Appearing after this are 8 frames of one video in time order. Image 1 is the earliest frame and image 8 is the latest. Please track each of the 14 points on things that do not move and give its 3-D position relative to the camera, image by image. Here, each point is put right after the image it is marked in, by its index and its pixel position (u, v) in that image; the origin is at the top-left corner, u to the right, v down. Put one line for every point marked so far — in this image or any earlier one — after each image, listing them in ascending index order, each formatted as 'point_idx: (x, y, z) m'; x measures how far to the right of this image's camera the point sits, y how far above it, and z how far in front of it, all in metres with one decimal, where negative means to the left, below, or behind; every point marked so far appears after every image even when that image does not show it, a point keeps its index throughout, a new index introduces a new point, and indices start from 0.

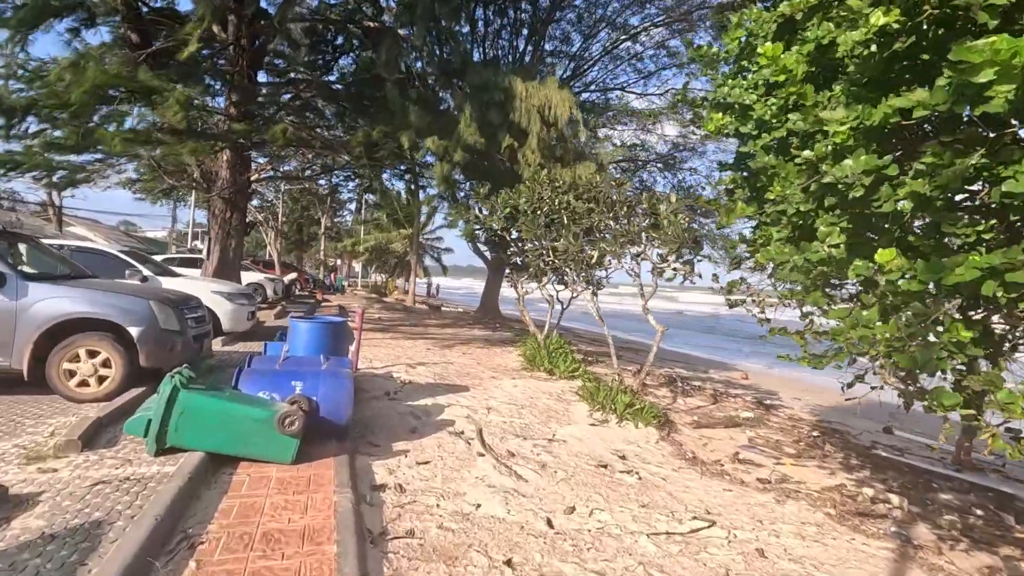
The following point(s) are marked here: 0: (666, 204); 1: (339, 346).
0: (+1.9, +0.8, +8.2) m
1: (-1.6, -0.5, +6.1) m
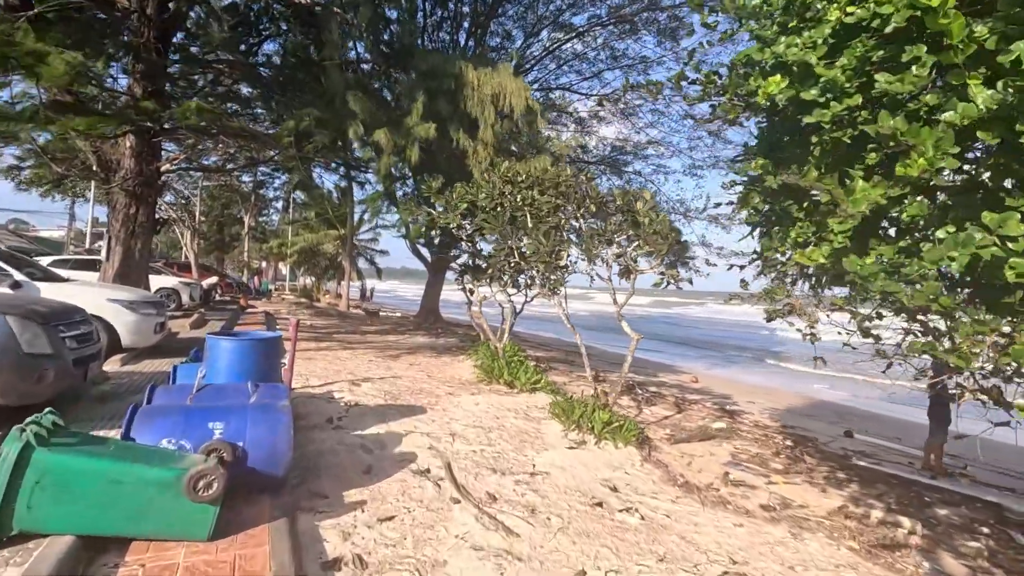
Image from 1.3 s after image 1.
0: (+1.4, +0.8, +7.4) m
1: (-1.8, -0.6, +4.9) m
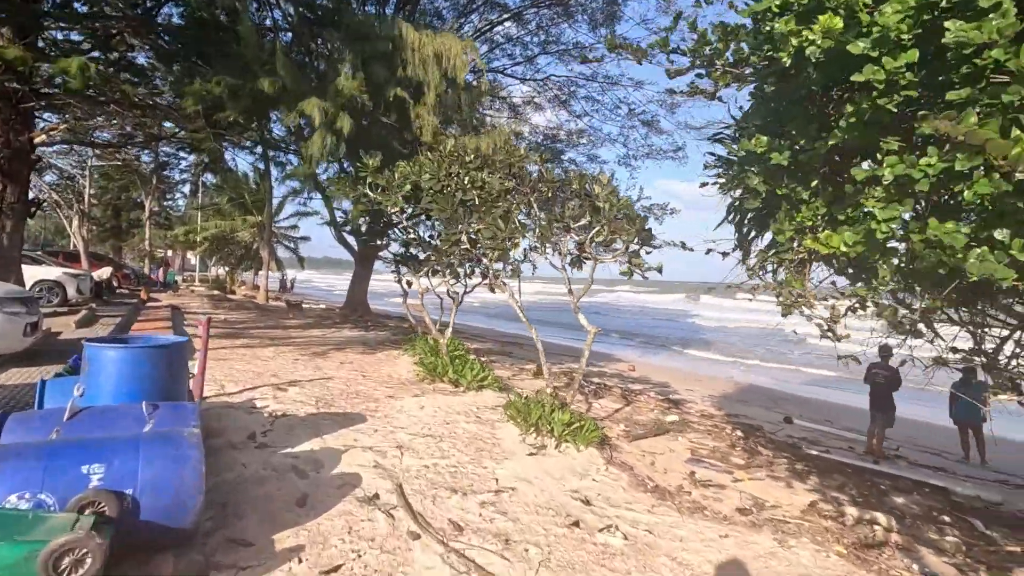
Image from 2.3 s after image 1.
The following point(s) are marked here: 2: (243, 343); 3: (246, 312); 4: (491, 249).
0: (+0.9, +0.9, +6.8) m
1: (-2.0, -0.5, +4.0) m
2: (-4.5, -0.9, +11.1) m
3: (-7.0, -0.6, +17.5) m
4: (-0.1, +0.4, +7.0) m
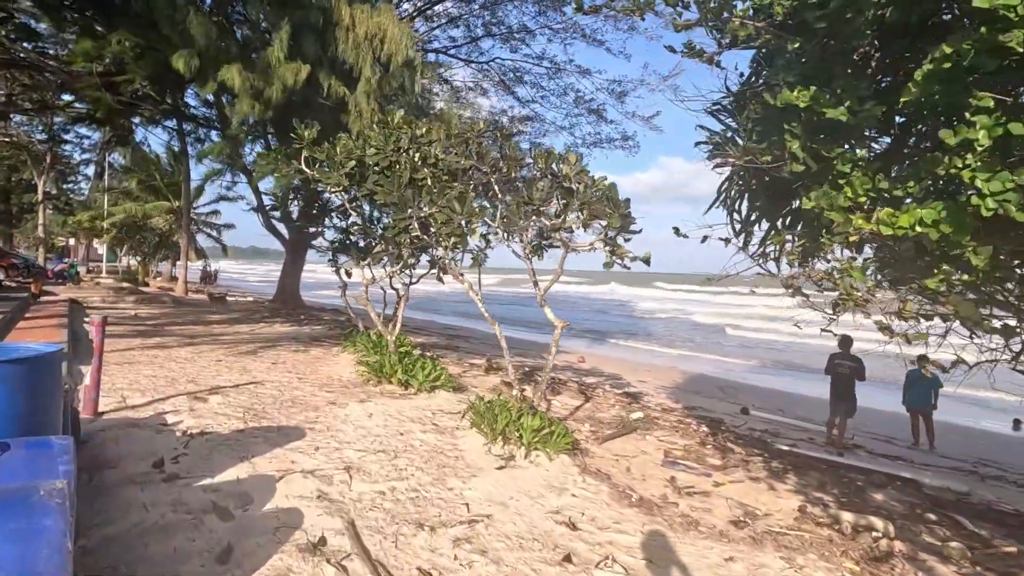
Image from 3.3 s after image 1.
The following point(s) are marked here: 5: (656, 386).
0: (+0.5, +1.0, +6.1) m
1: (-2.1, -0.5, +3.0) m
2: (-5.2, -0.8, +9.9) m
3: (-8.4, -0.4, +16.0) m
4: (-0.5, +0.5, +6.2) m
5: (+2.9, -2.0, +13.6) m
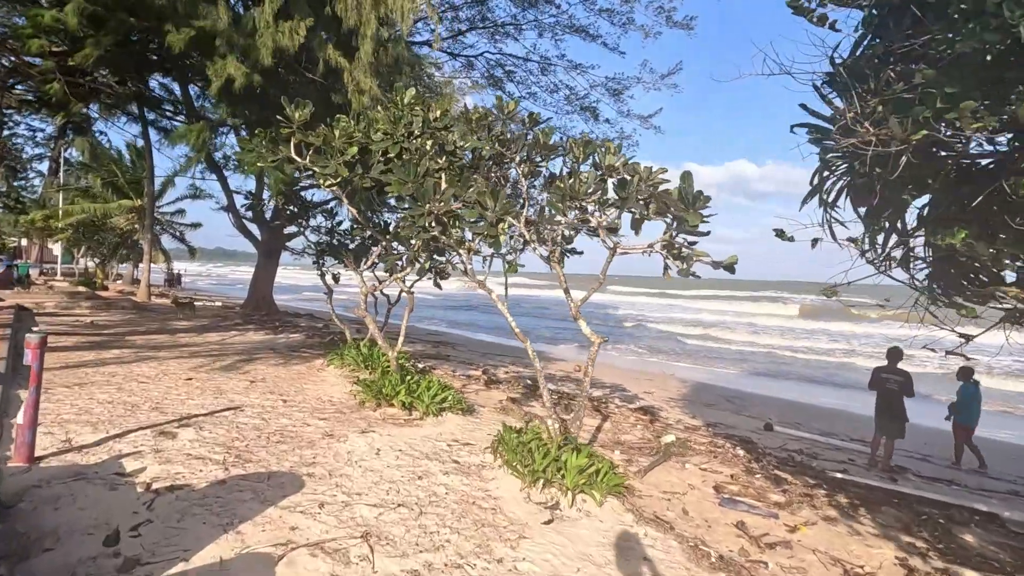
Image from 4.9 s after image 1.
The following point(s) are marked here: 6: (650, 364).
0: (+0.7, +0.9, +5.1) m
1: (-1.7, -0.6, +2.0) m
2: (-5.1, -0.9, +8.7) m
3: (-8.5, -0.6, +14.7) m
4: (-0.3, +0.4, +5.2) m
5: (+2.9, -2.1, +12.8) m
6: (+4.0, -2.2, +19.2) m
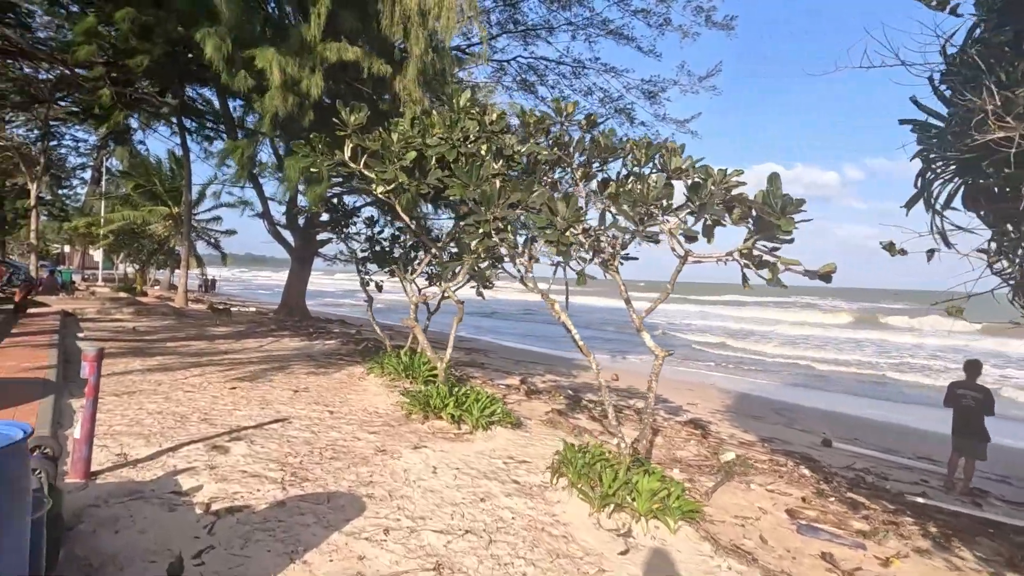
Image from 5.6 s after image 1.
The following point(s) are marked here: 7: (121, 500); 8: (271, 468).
0: (+1.2, +0.9, +4.9) m
1: (-1.4, -0.6, +1.8) m
2: (-4.5, -1.0, +8.6) m
3: (-7.7, -0.7, +14.8) m
4: (+0.2, +0.3, +5.0) m
5: (+3.6, -2.3, +12.4) m
6: (+5.0, -2.4, +18.7) m
7: (-2.1, -1.1, +3.6) m
8: (-1.6, -1.2, +4.4) m
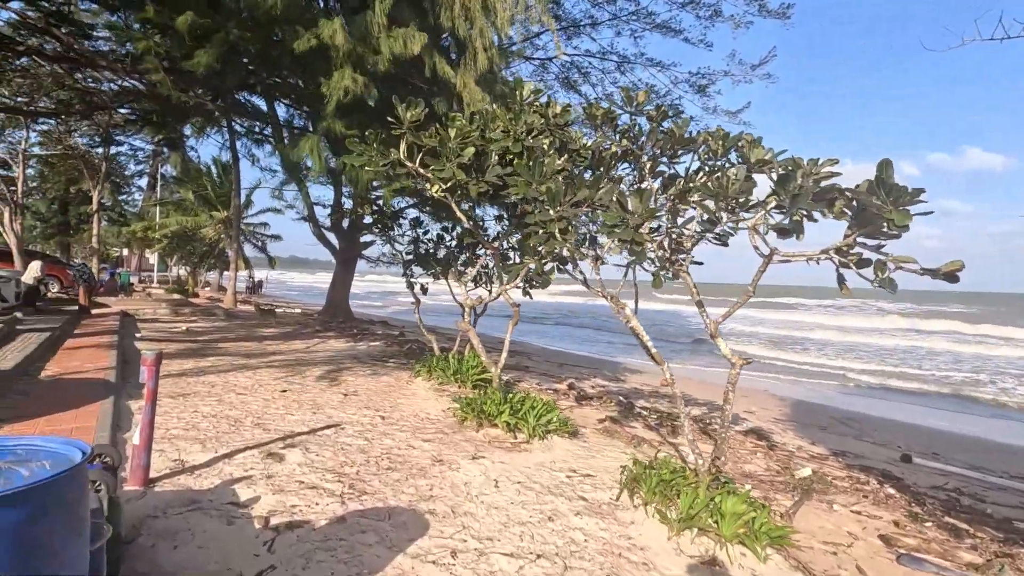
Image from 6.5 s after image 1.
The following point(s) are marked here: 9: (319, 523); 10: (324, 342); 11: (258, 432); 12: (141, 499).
0: (+1.7, +0.8, +4.5) m
1: (-1.1, -0.6, +1.6) m
2: (-3.8, -1.0, +8.6) m
3: (-6.6, -0.7, +14.9) m
4: (+0.7, +0.3, +4.7) m
5: (+4.5, -2.3, +11.8) m
6: (+6.3, -2.5, +18.1) m
7: (-1.7, -1.1, +3.4) m
8: (-1.1, -1.2, +4.1) m
9: (-1.0, -1.2, +3.4) m
10: (-3.5, -1.1, +12.8) m
11: (-1.9, -1.1, +5.2) m
12: (-2.0, -1.1, +3.5) m
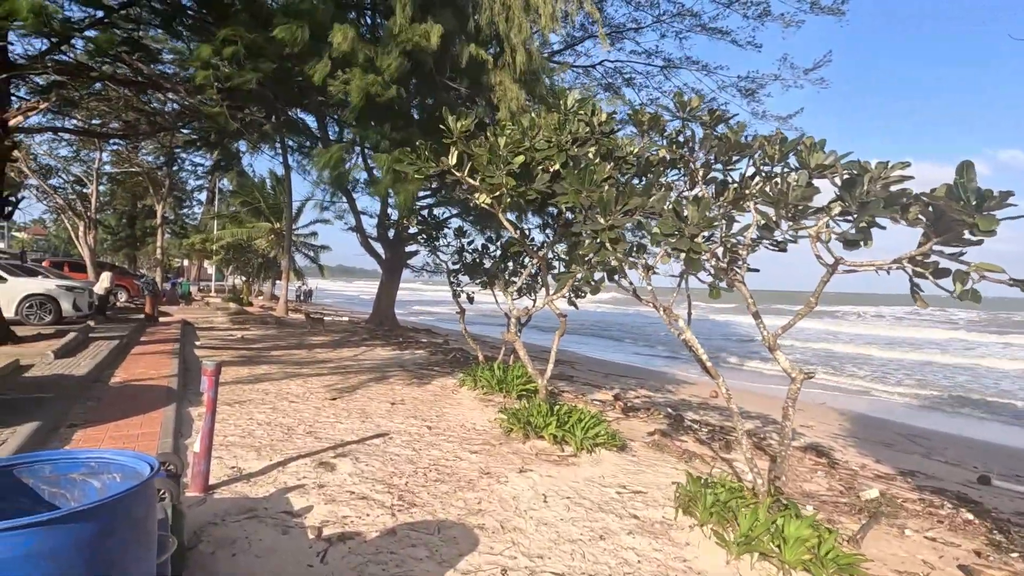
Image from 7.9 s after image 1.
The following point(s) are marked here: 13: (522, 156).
0: (+2.0, +0.8, +4.3) m
1: (-1.0, -0.6, +1.5) m
2: (-3.2, -1.1, +8.7) m
3: (-5.6, -0.9, +15.2) m
4: (+1.0, +0.3, +4.5) m
5: (+5.3, -2.5, +11.4) m
6: (+7.5, -2.8, +17.5) m
7: (-1.5, -1.2, +3.4) m
8: (-0.8, -1.2, +4.1) m
9: (-0.7, -1.2, +3.4) m
10: (-2.7, -1.2, +12.9) m
11: (-1.6, -1.2, +5.2) m
12: (-1.7, -1.2, +3.5) m
13: (0.0, +1.1, +5.5) m
